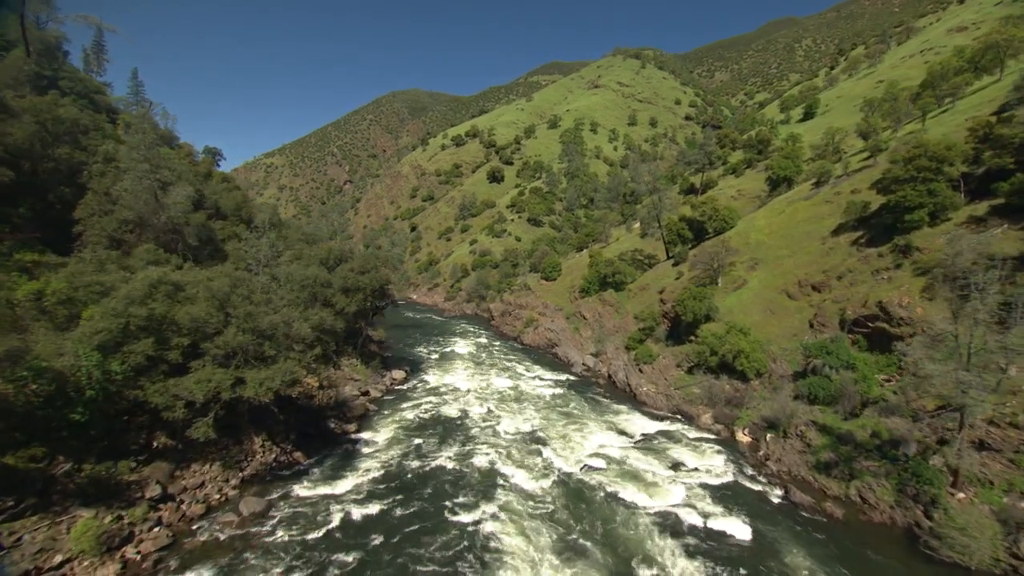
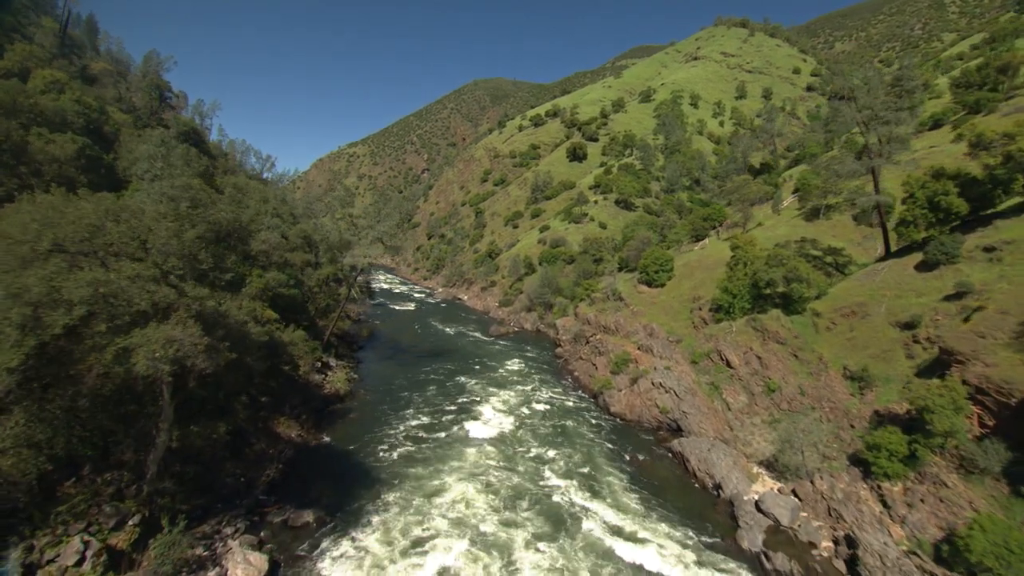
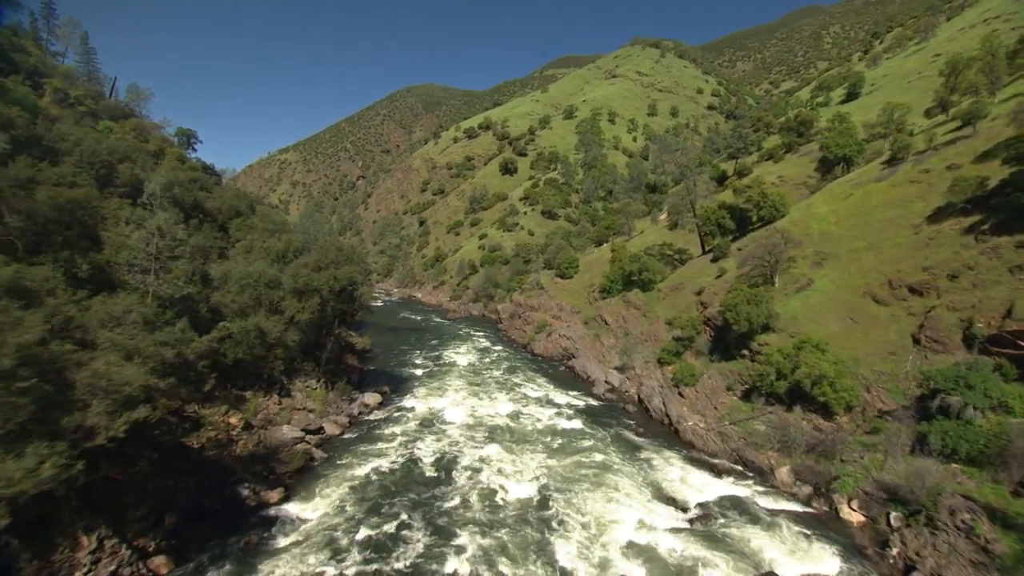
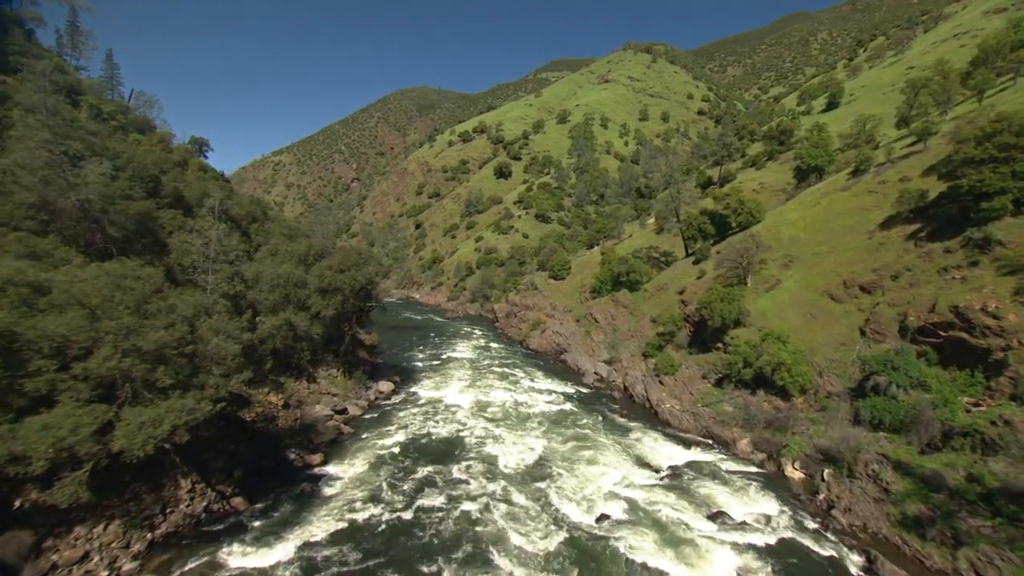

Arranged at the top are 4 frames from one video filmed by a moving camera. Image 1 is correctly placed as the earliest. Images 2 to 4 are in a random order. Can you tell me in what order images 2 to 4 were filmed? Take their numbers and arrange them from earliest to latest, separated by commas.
4, 3, 2
